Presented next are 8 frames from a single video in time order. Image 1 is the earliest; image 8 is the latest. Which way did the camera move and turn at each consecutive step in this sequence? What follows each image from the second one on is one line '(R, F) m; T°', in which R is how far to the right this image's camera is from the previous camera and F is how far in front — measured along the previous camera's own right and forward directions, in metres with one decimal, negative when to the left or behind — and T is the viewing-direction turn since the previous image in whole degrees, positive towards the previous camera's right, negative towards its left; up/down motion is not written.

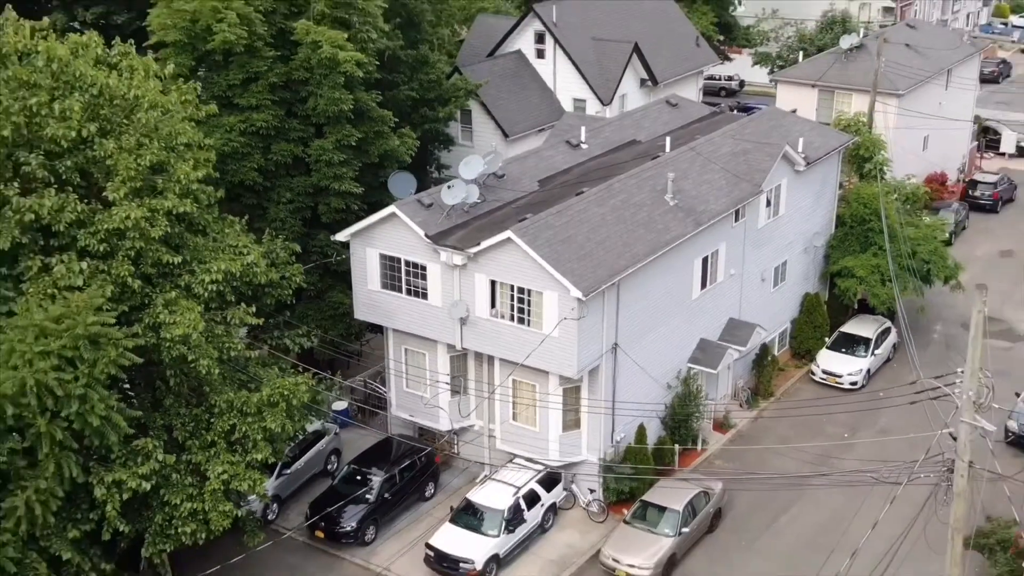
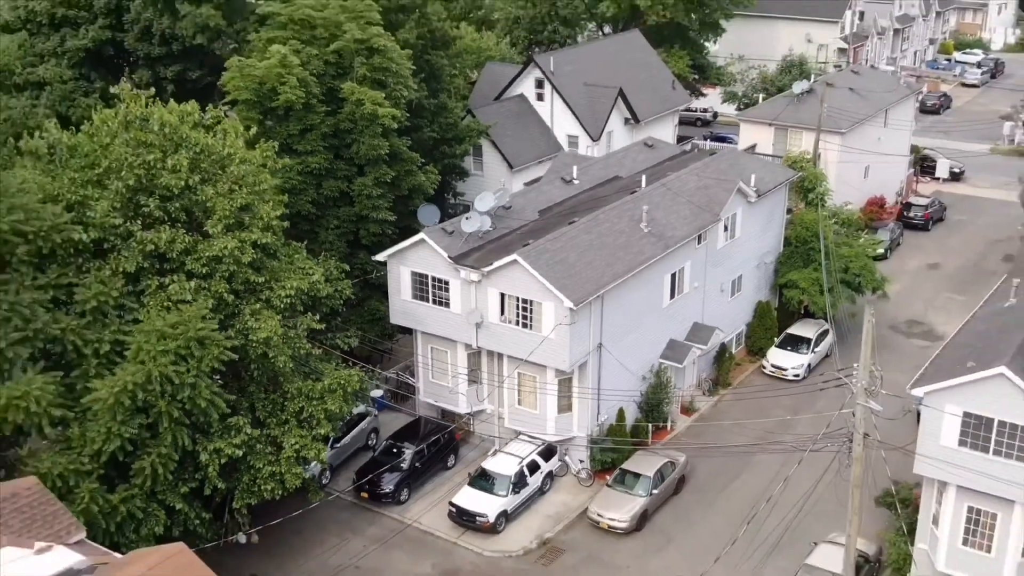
(-0.1, -2.0) m; 0°
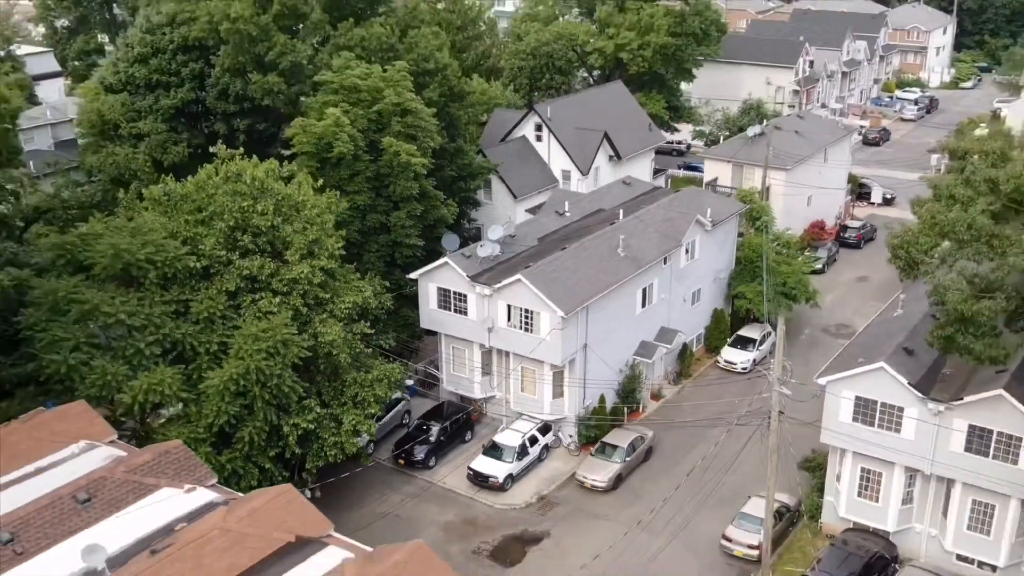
(-0.1, -2.8) m; 0°
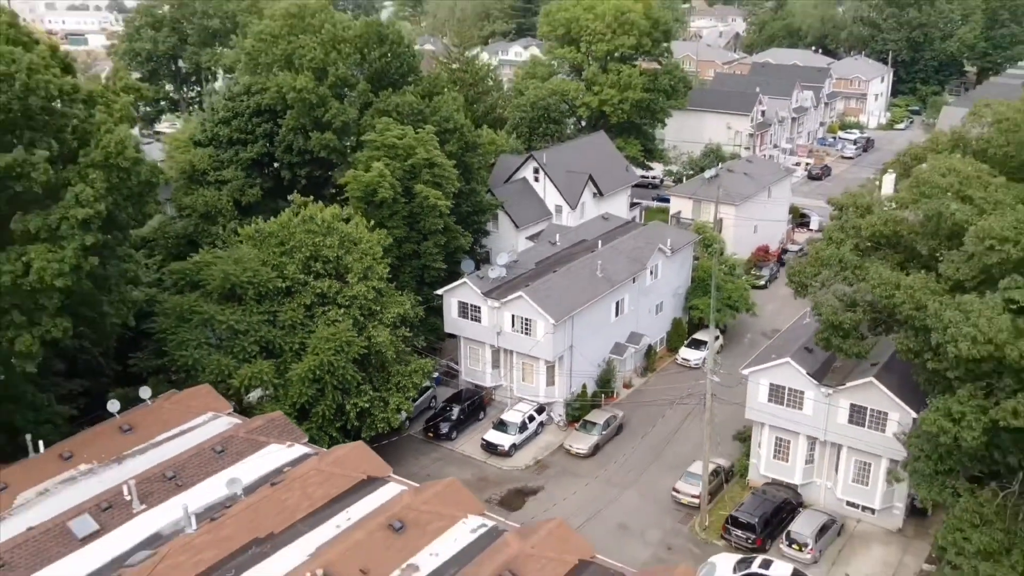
(-0.1, -3.9) m; 0°
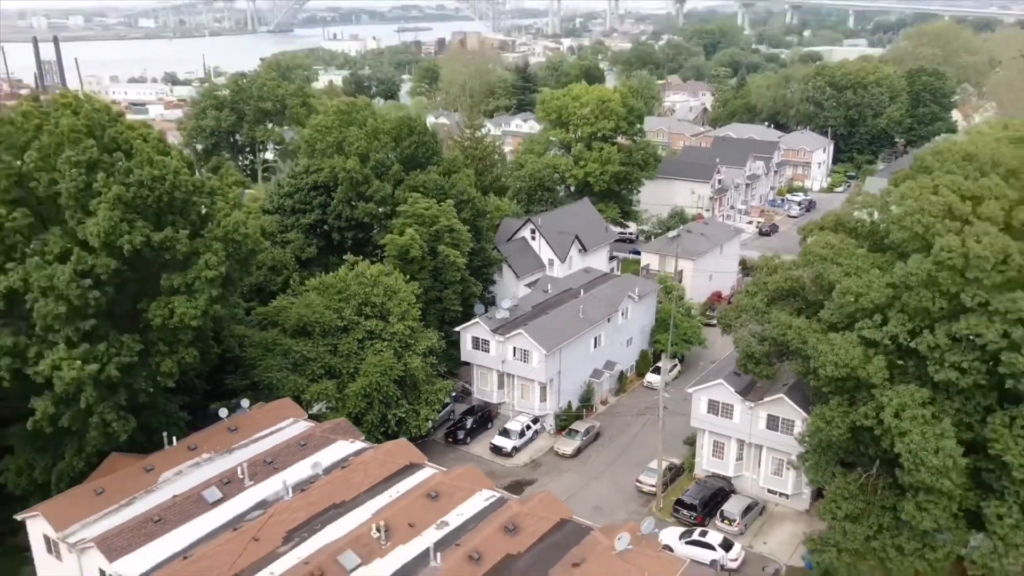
(0.0, -5.0) m; 0°
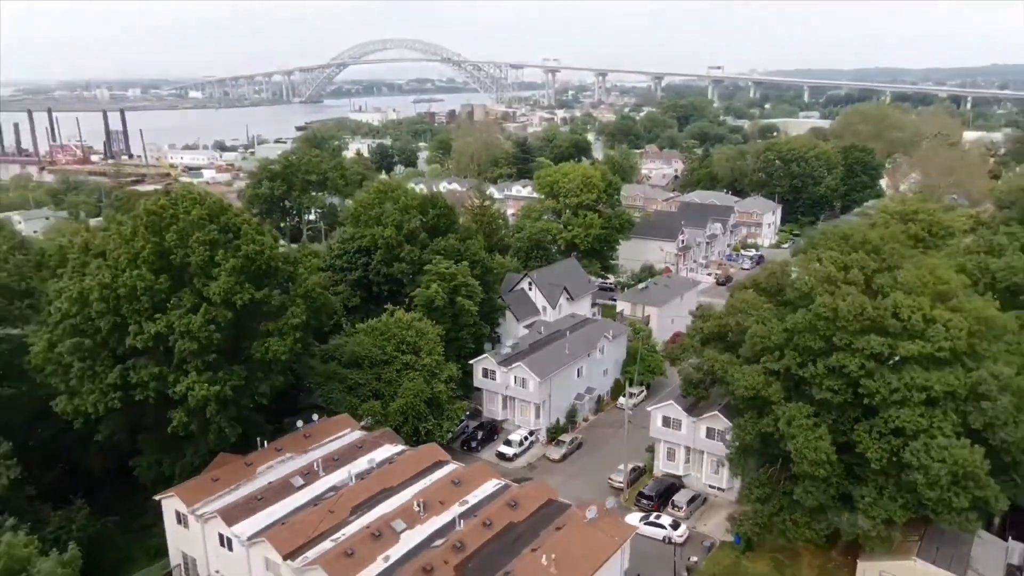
(-0.1, -6.5) m; 0°
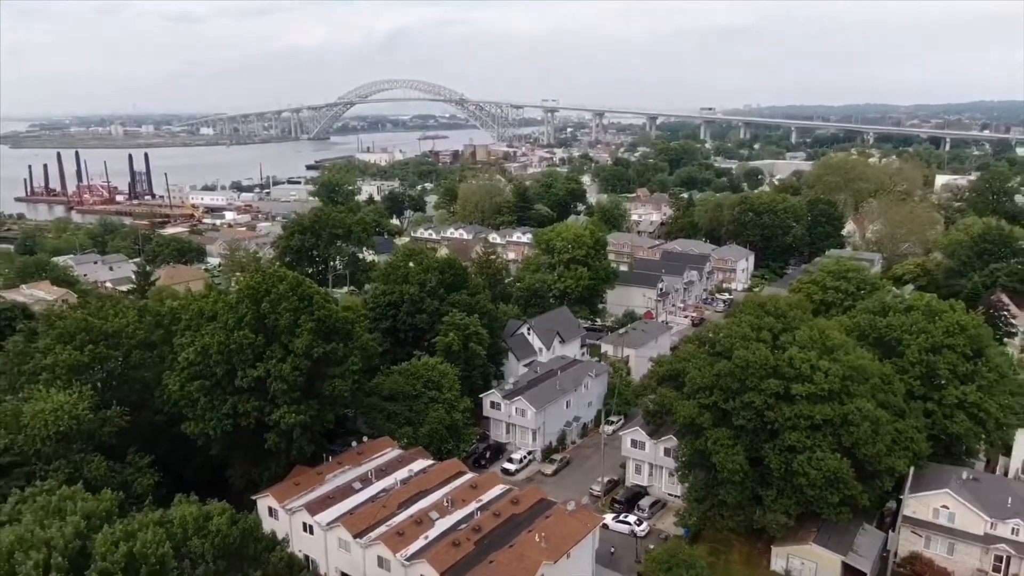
(-0.1, -8.6) m; 0°
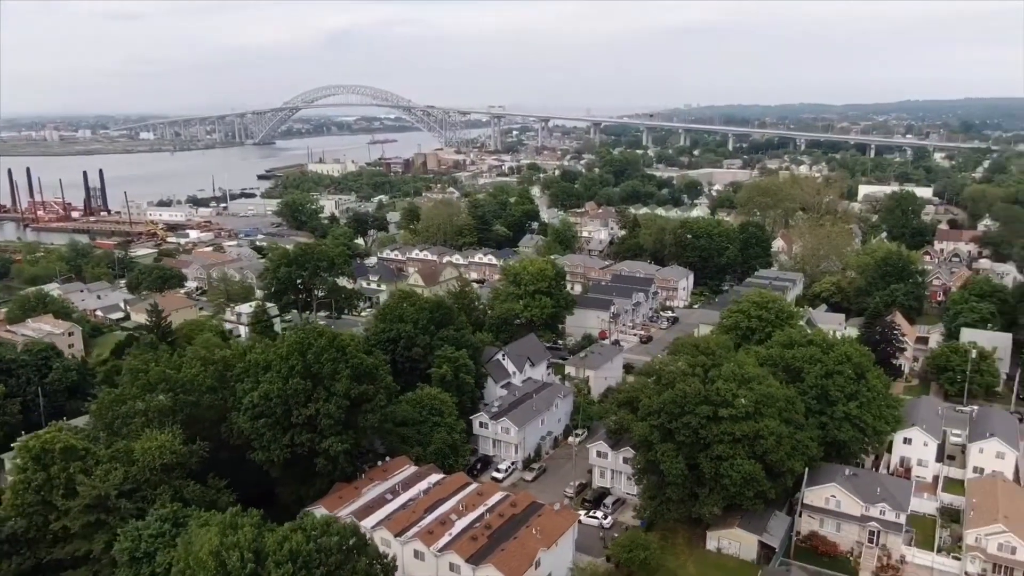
(-2.3, -9.1) m; +4°
